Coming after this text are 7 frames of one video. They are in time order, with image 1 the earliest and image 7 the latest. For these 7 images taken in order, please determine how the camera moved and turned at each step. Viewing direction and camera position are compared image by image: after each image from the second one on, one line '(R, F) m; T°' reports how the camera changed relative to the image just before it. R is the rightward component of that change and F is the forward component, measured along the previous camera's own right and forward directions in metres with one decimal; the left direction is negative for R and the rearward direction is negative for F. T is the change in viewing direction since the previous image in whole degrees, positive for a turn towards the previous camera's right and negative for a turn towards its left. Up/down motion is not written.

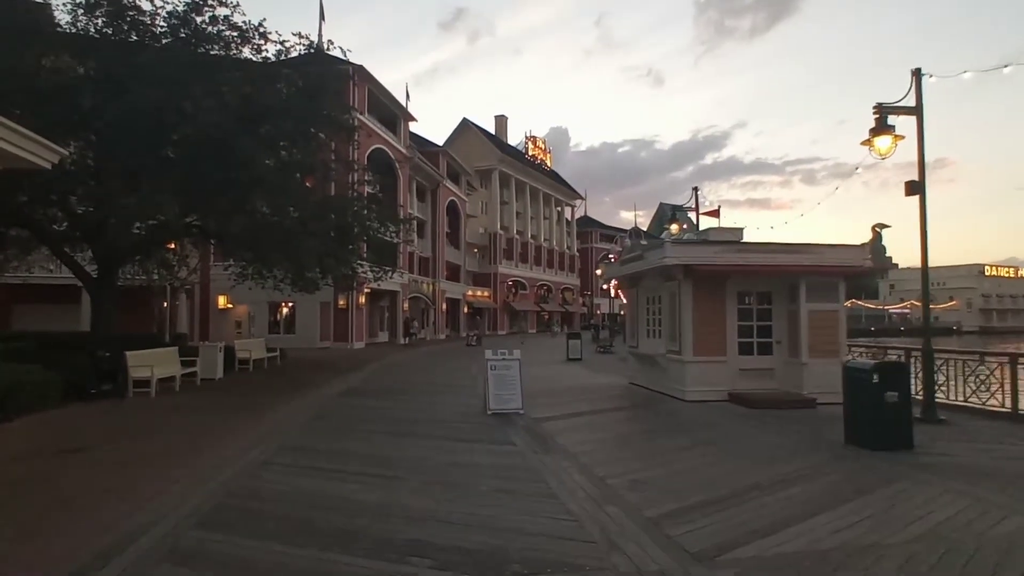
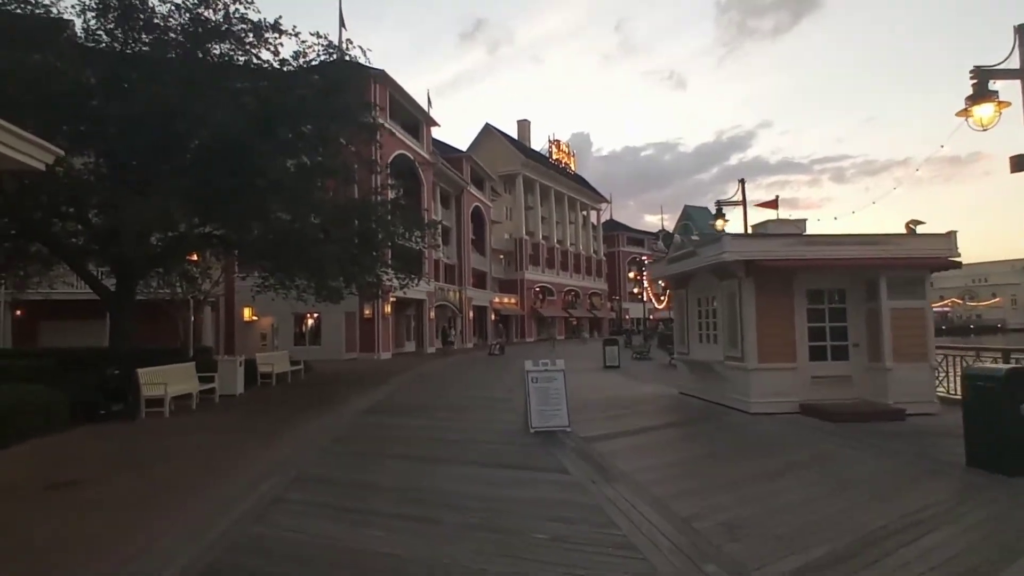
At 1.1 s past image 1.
(-0.3, +1.2) m; -2°
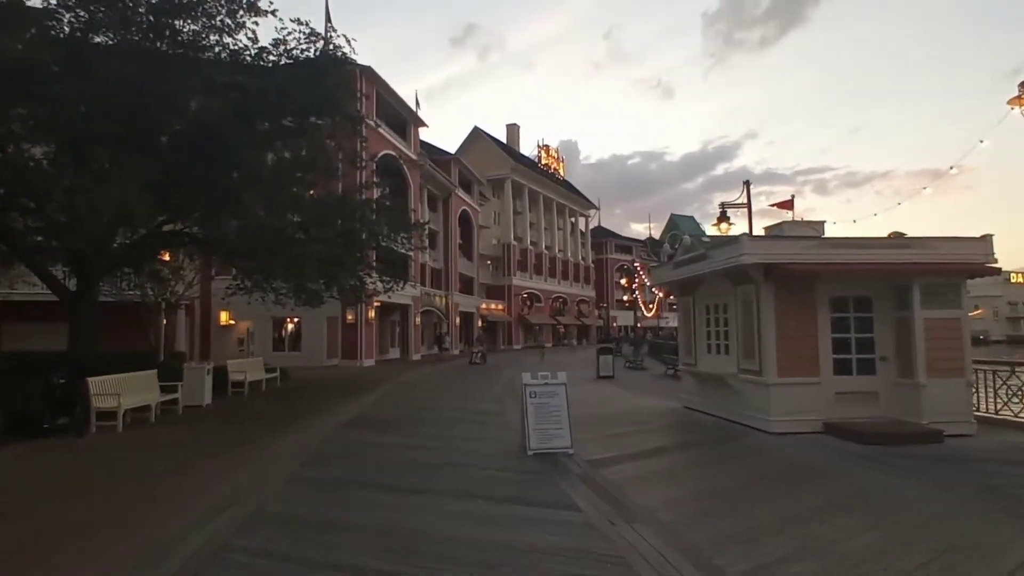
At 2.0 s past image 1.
(-0.2, +1.1) m; +1°
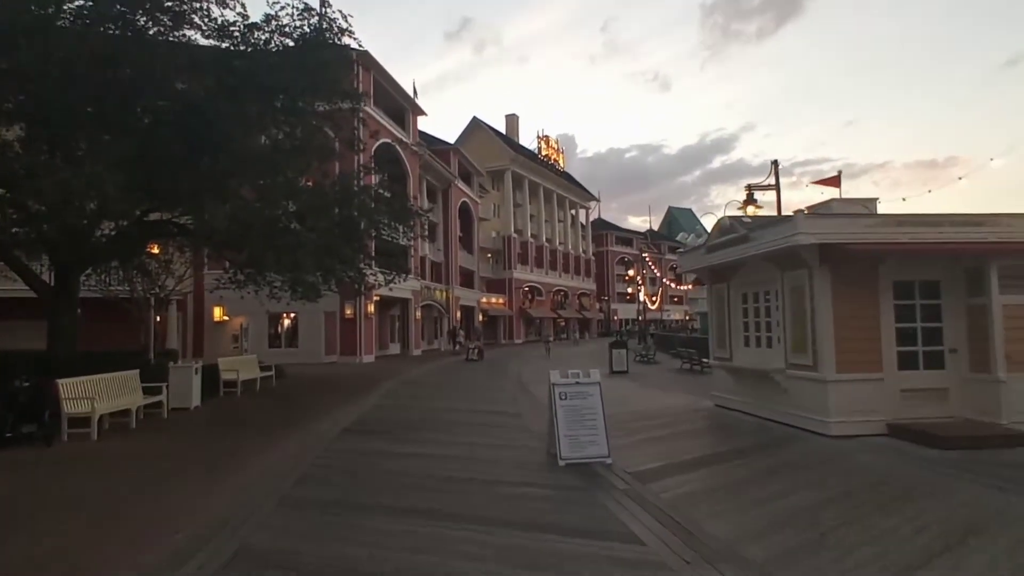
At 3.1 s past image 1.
(-0.4, +1.2) m; 0°
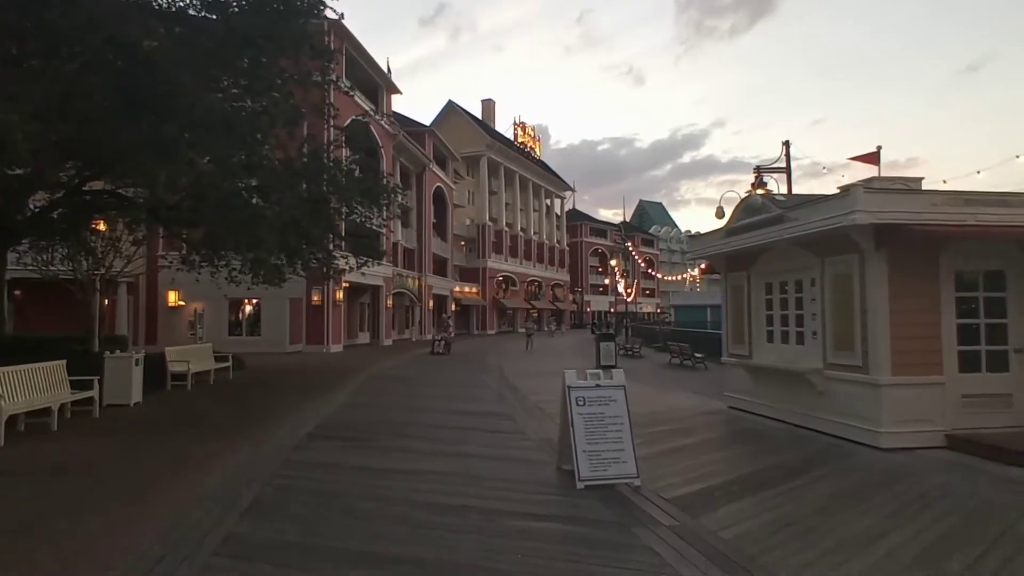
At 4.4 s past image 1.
(-0.4, +1.5) m; +3°
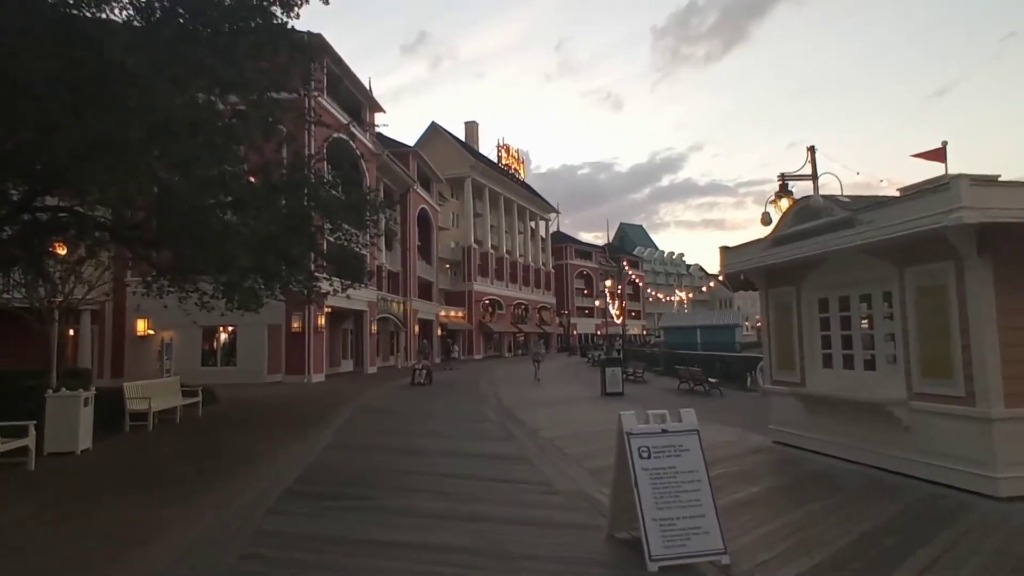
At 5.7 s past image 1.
(-0.5, +1.5) m; +2°
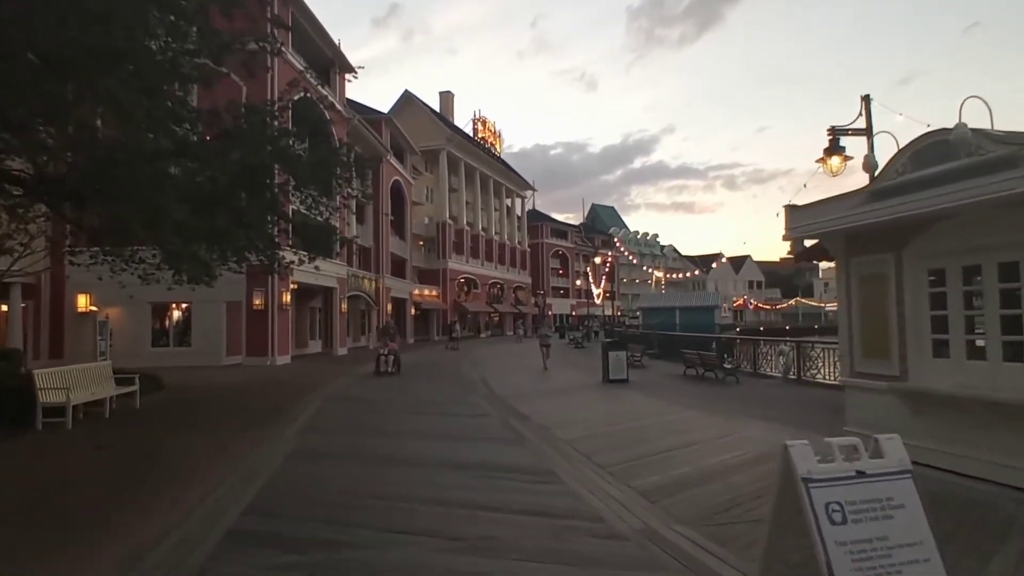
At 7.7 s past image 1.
(-0.6, +2.2) m; +3°
